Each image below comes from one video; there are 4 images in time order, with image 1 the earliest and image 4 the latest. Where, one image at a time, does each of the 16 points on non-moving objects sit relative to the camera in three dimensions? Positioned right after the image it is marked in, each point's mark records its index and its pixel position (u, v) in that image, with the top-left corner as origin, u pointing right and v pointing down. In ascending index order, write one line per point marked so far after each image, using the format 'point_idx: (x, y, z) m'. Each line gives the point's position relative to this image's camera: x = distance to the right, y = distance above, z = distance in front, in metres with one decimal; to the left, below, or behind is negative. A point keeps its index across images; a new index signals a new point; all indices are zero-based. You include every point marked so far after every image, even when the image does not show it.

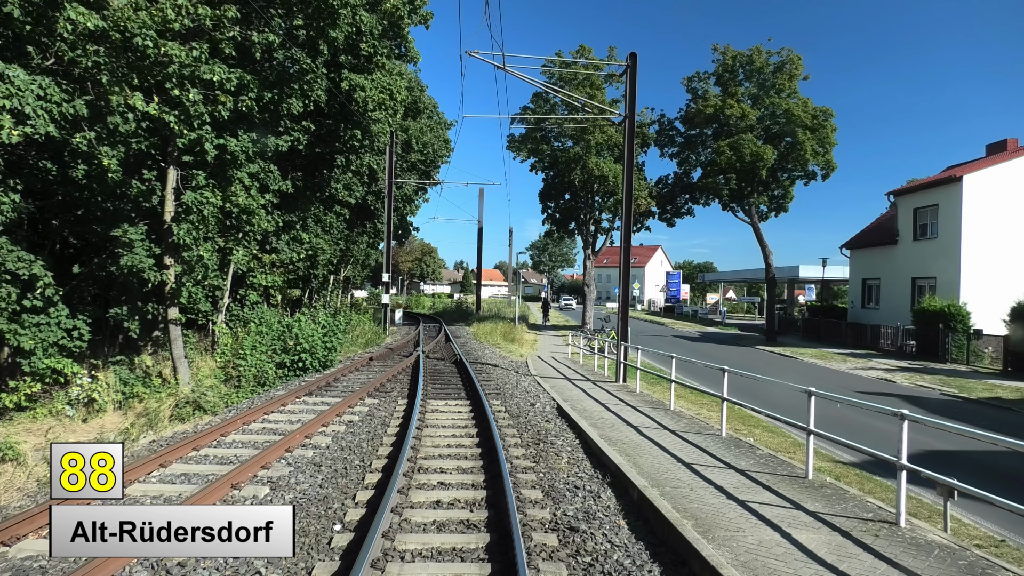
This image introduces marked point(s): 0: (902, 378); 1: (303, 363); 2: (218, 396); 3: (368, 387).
0: (+9.6, -2.2, +17.4) m
1: (-4.0, -1.4, +13.3) m
2: (-4.3, -1.6, +10.4) m
3: (-2.2, -1.5, +10.8) m
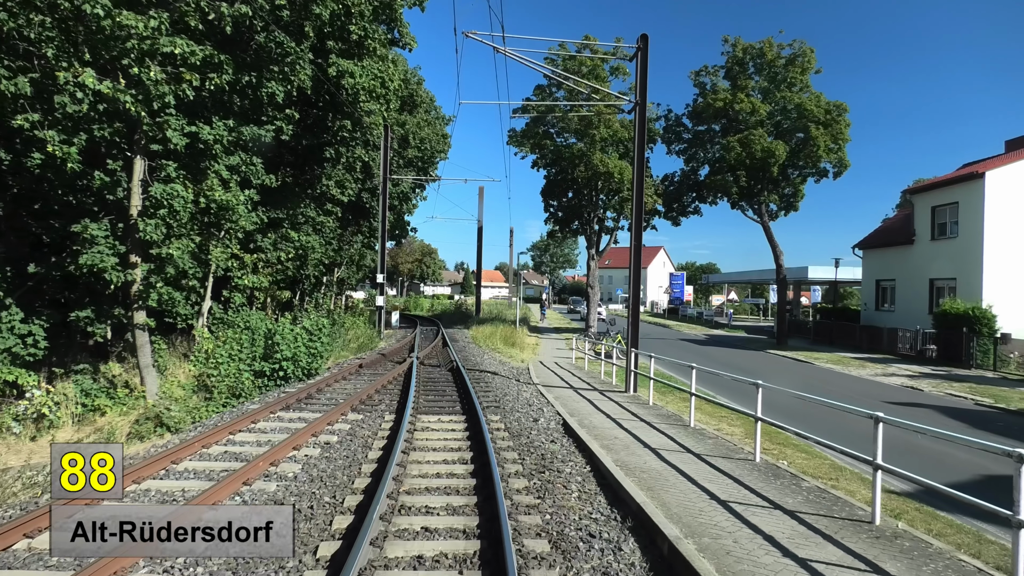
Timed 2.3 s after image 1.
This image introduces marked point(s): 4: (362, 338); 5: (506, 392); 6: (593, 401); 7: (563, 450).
0: (+9.6, -2.3, +16.3) m
1: (-4.0, -1.5, +12.3) m
2: (-4.3, -1.6, +9.3) m
3: (-2.2, -1.5, +9.7) m
4: (-4.2, -1.4, +20.0) m
5: (-0.1, -1.7, +11.5) m
6: (+1.3, -1.7, +10.9) m
7: (+0.5, -1.7, +7.3) m
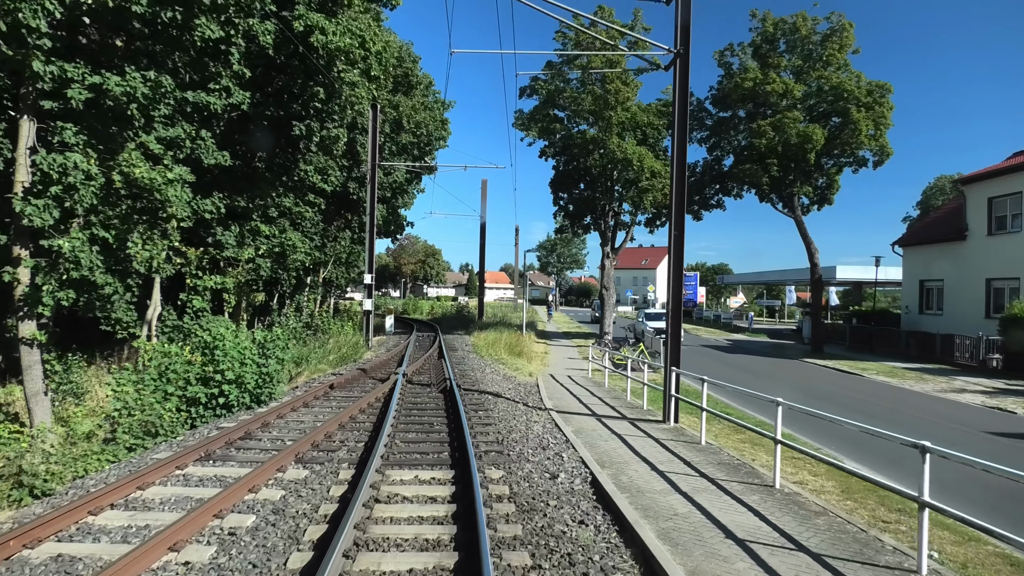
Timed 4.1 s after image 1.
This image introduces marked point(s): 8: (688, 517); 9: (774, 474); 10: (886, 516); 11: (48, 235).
0: (+9.7, -2.3, +13.6) m
1: (-3.9, -1.5, +9.7) m
2: (-4.2, -1.6, +6.7) m
3: (-2.1, -1.6, +7.1) m
4: (-4.1, -1.5, +17.4) m
5: (0.0, -1.7, +8.8) m
6: (+1.3, -1.8, +8.3) m
7: (+0.6, -1.7, +4.7) m
8: (+1.3, -1.7, +5.2) m
9: (+2.5, -1.7, +6.7) m
10: (+3.2, -1.9, +6.1) m
11: (-5.3, +0.6, +8.1) m
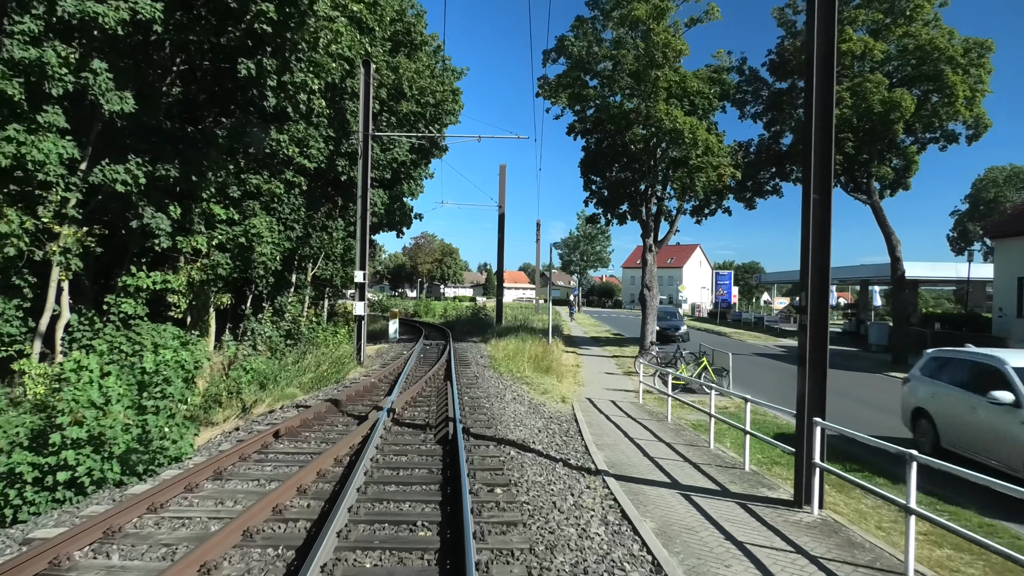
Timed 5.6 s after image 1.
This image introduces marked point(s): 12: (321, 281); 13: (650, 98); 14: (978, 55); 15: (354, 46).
0: (+10.1, -2.3, +9.7) m
1: (-3.6, -1.5, +6.1) m
2: (-4.0, -1.6, +3.2) m
3: (-1.9, -1.6, +3.5) m
4: (-3.6, -1.5, +13.8) m
5: (+0.3, -1.7, +5.2) m
6: (+1.6, -1.8, +4.6) m
7: (+0.8, -1.7, +1.0) m
8: (+1.5, -1.7, +1.5) m
9: (+2.7, -1.7, +3.0) m
10: (+3.5, -1.9, +2.4) m
11: (-5.1, +0.6, +4.6) m
12: (-5.4, +0.2, +19.7) m
13: (+3.5, +4.9, +18.1) m
14: (+13.0, +6.5, +19.8) m
15: (-3.0, +4.6, +13.6) m
